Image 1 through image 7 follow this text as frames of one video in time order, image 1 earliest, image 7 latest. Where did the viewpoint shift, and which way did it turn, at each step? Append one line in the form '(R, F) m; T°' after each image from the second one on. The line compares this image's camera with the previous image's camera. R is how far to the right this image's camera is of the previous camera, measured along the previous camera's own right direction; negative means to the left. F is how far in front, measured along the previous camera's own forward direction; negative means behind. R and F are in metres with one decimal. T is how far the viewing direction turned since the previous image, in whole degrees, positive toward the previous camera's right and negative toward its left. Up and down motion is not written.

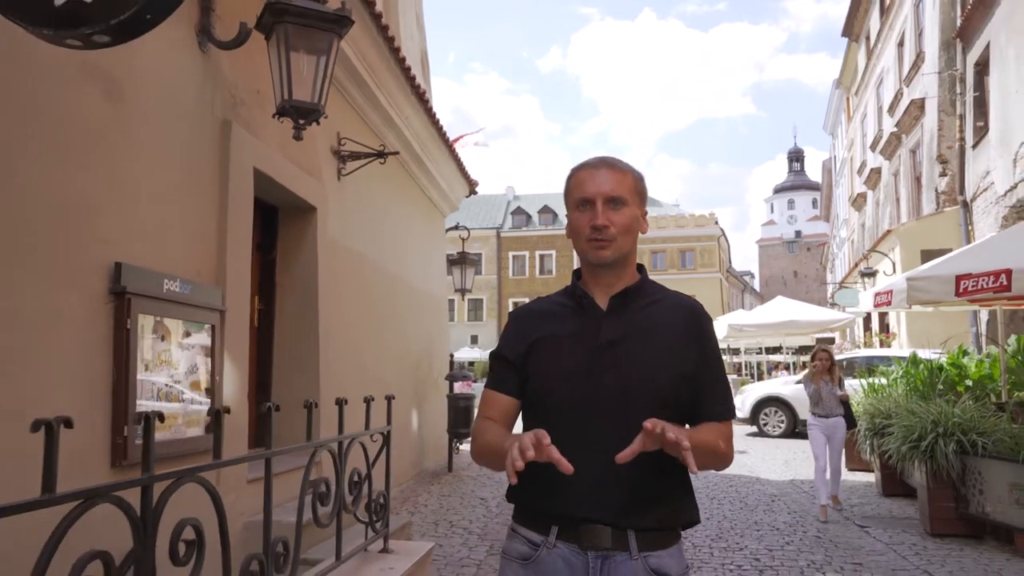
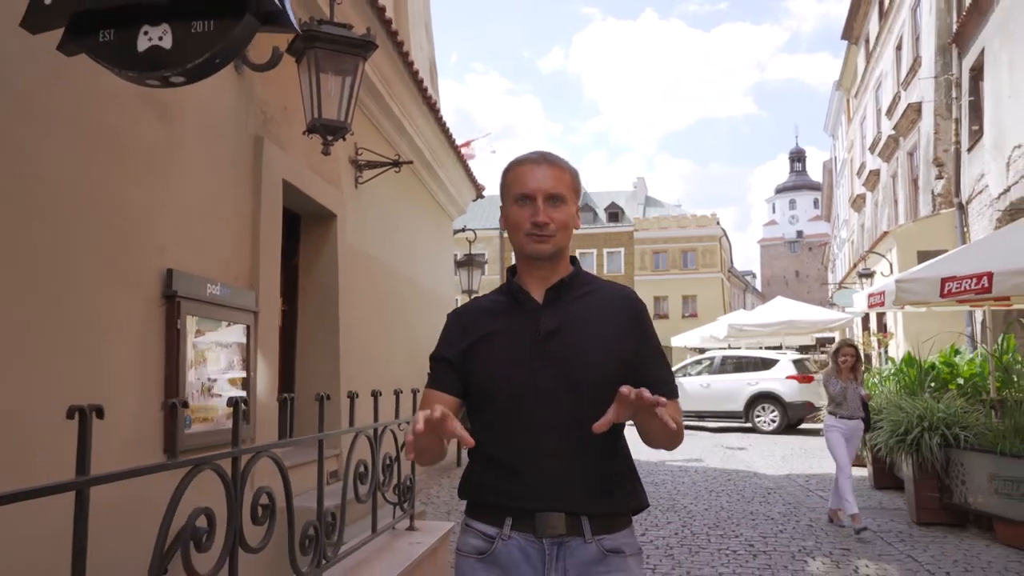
(-0.1, -0.4) m; 0°
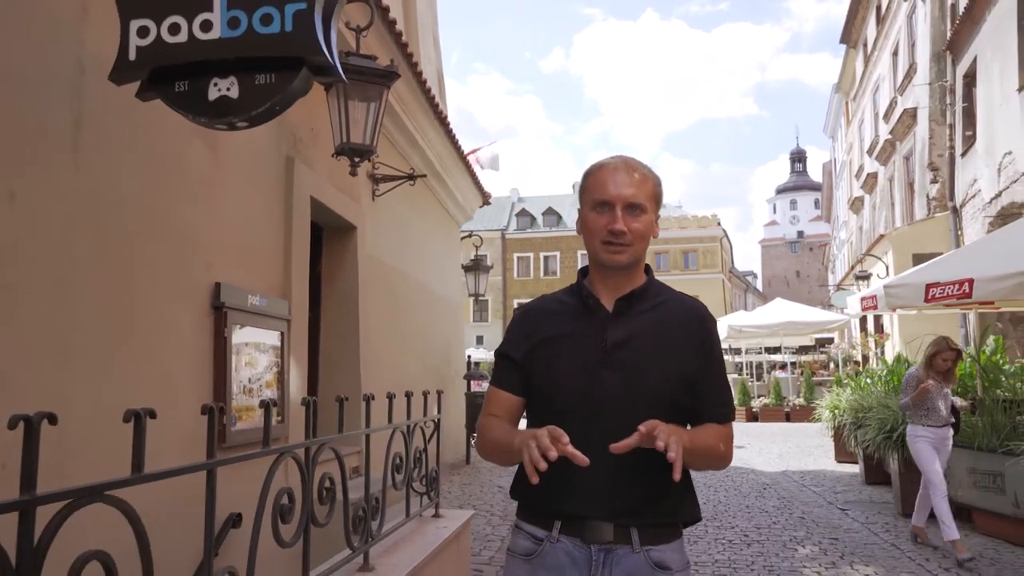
(-0.1, -0.4) m; 0°
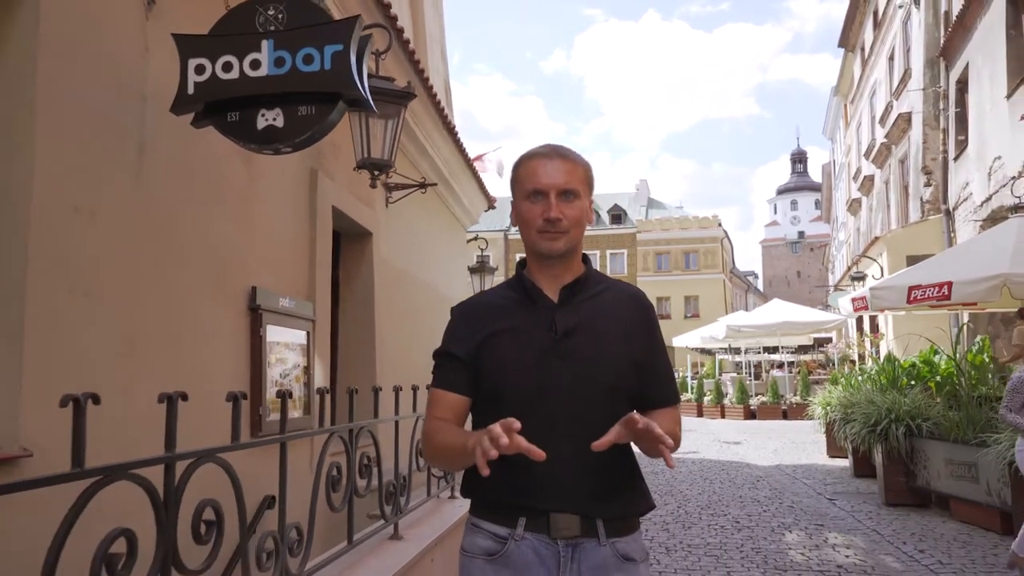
(-0.1, -0.5) m; 0°
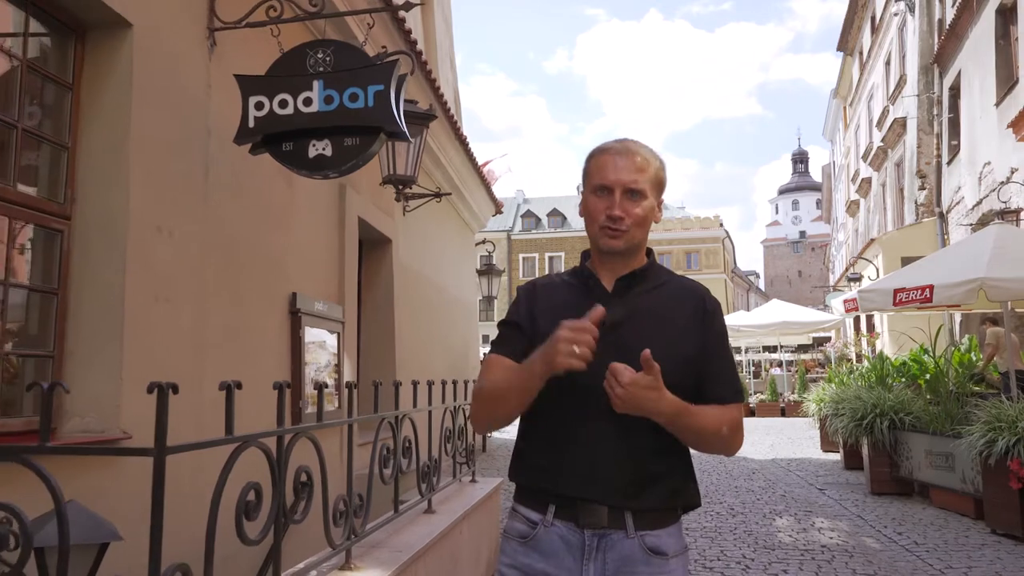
(-0.1, -0.5) m; 0°
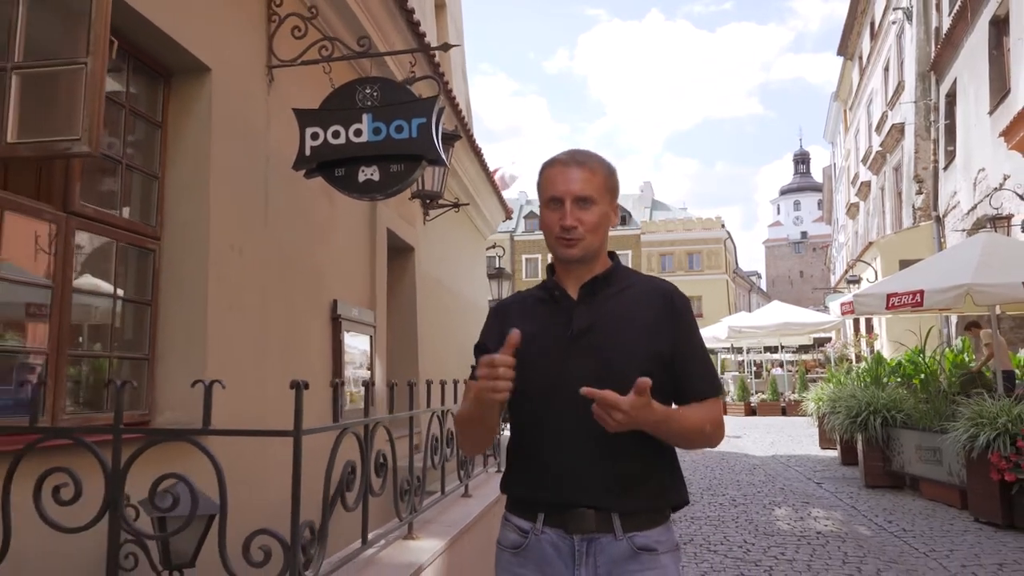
(-0.2, -0.5) m; 0°
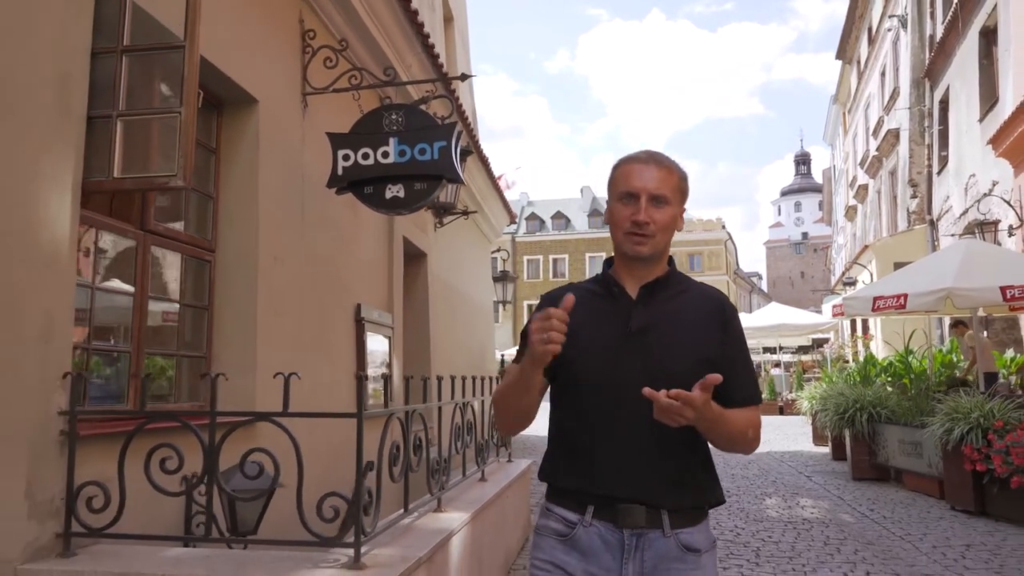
(-0.1, -0.5) m; 0°
